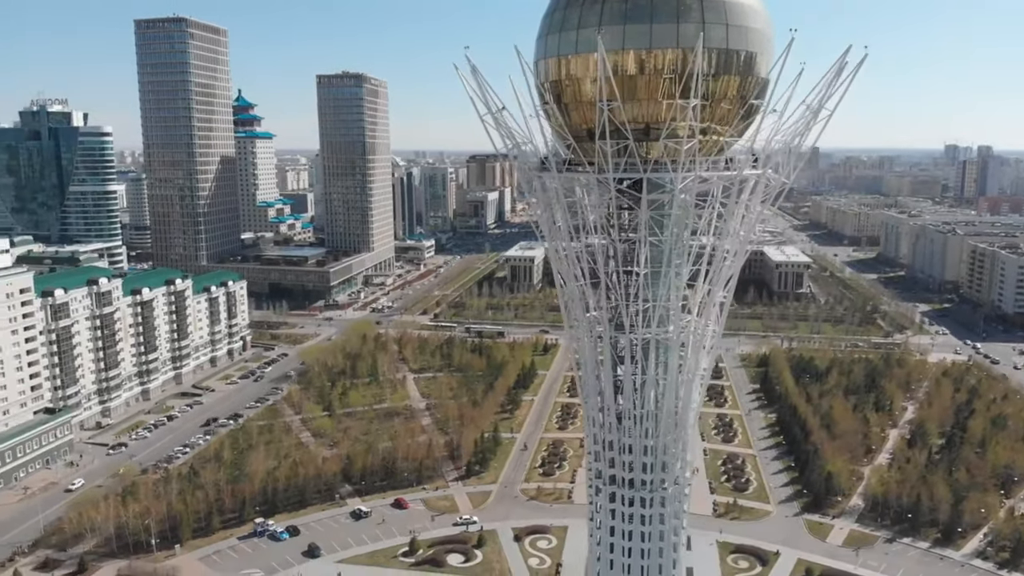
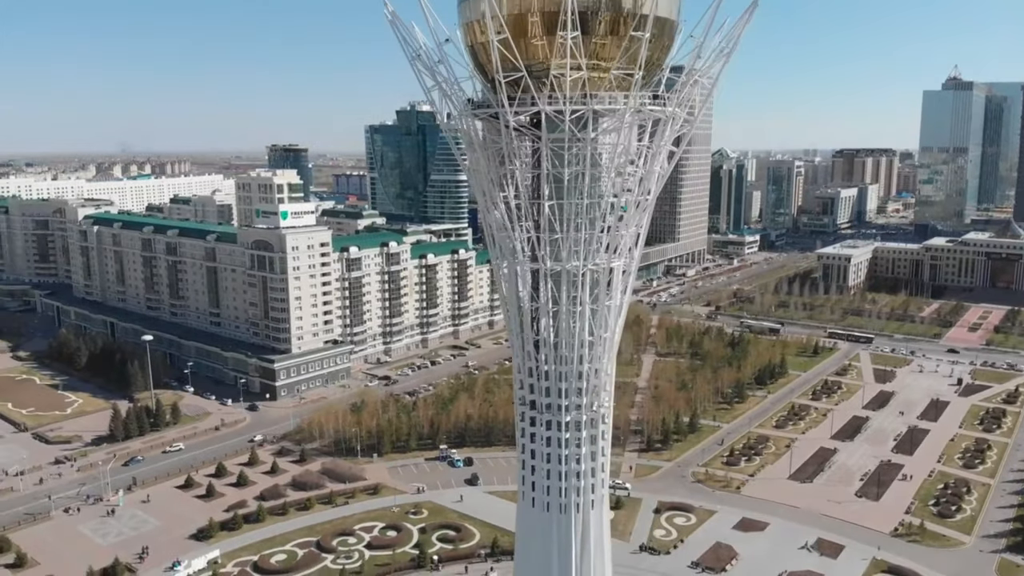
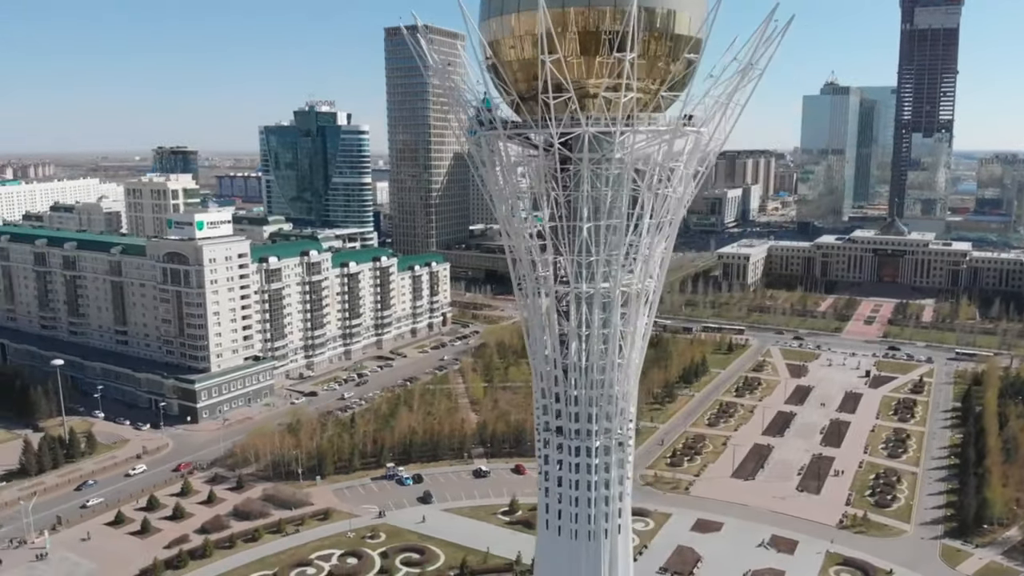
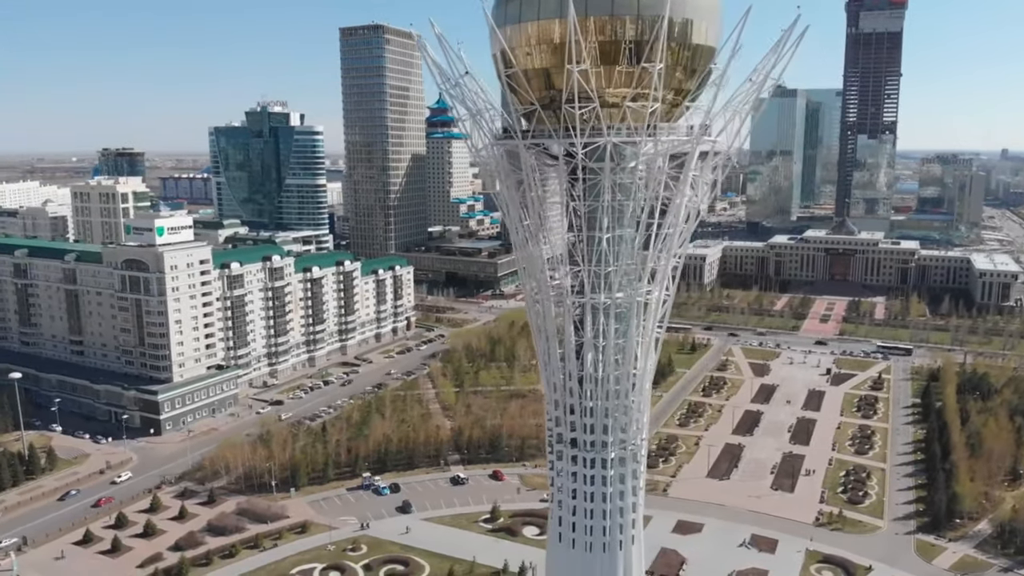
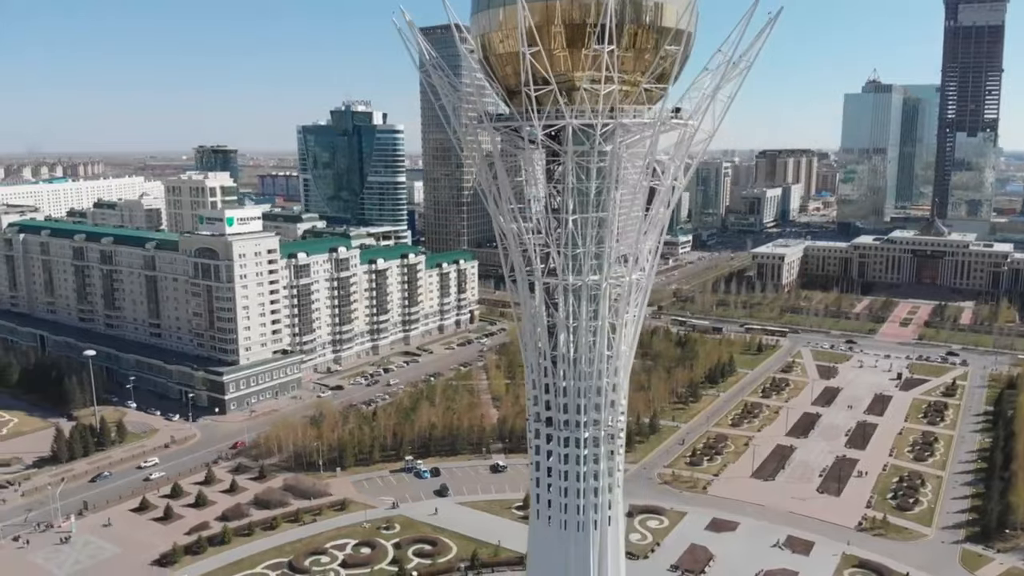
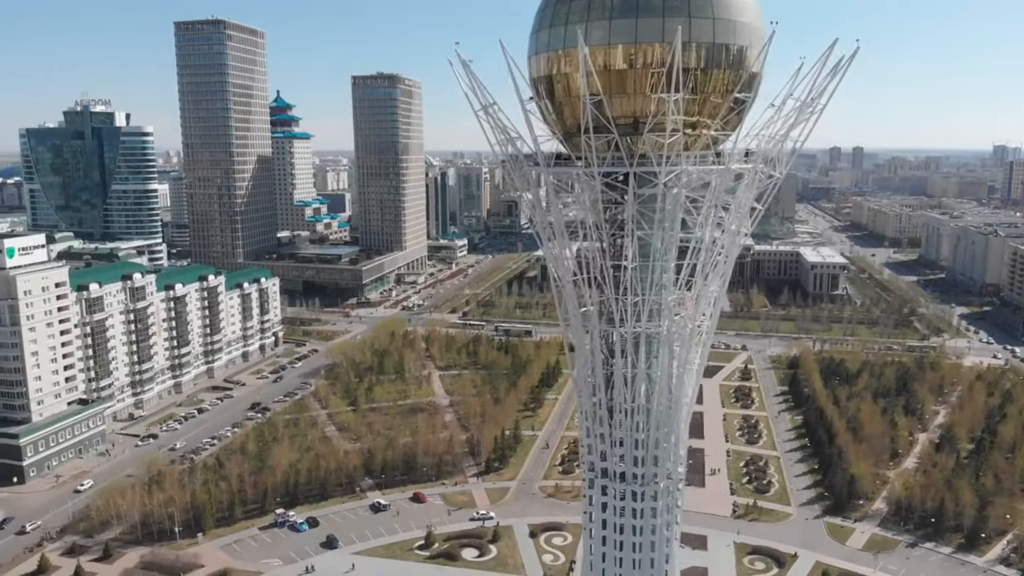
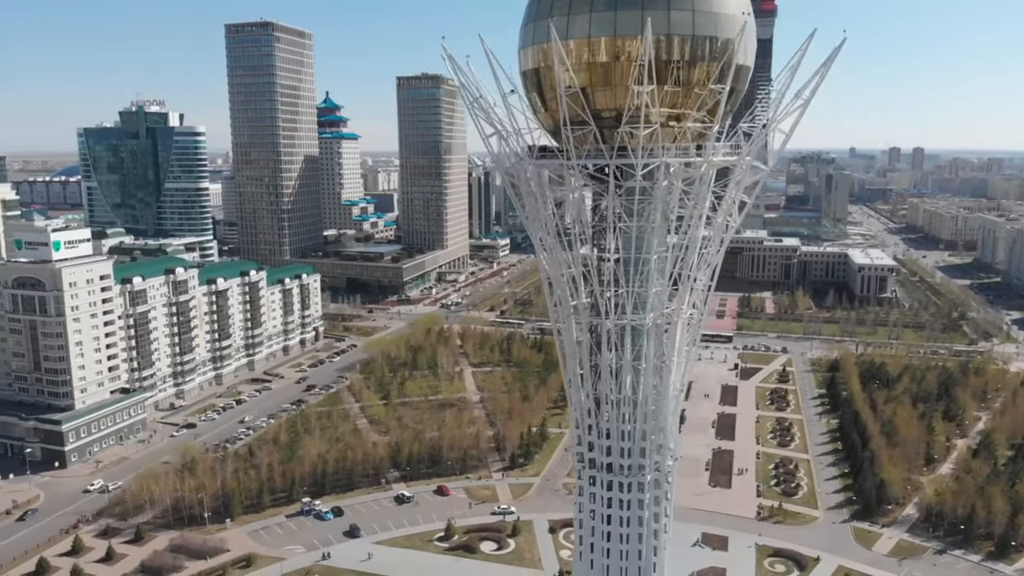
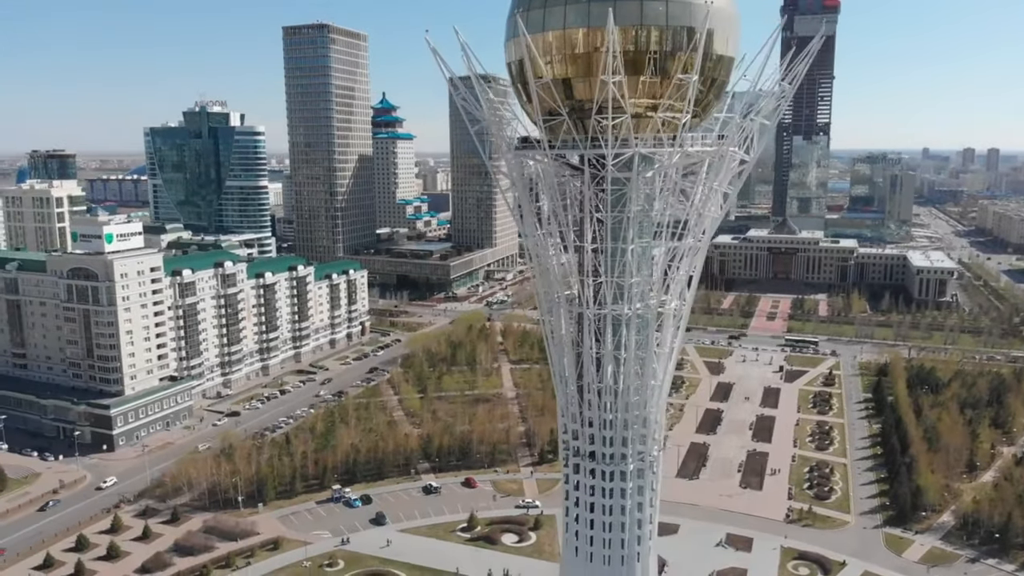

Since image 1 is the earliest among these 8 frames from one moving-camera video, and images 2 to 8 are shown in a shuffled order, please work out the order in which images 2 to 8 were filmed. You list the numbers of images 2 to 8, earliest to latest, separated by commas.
6, 7, 8, 4, 3, 5, 2
